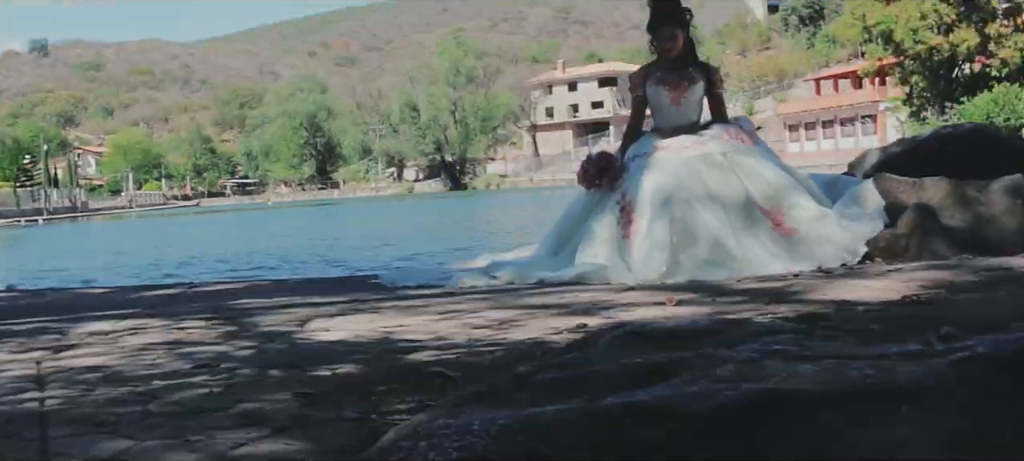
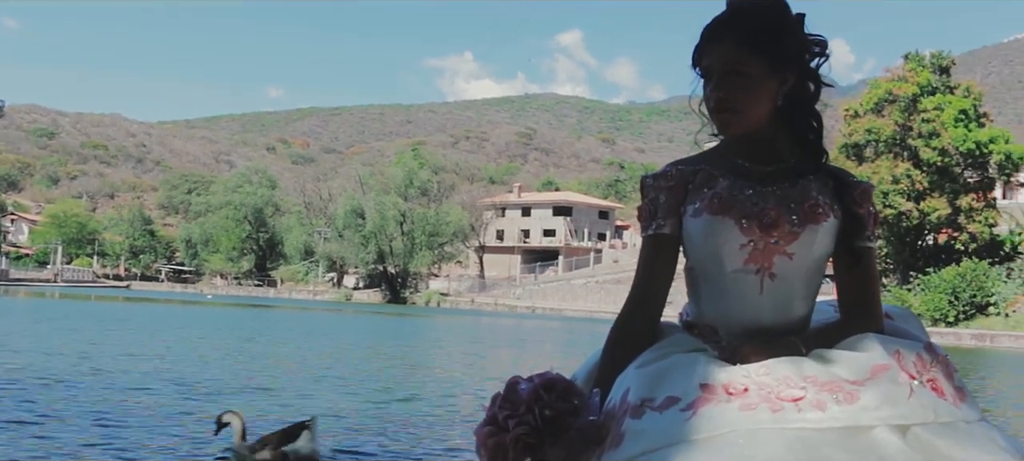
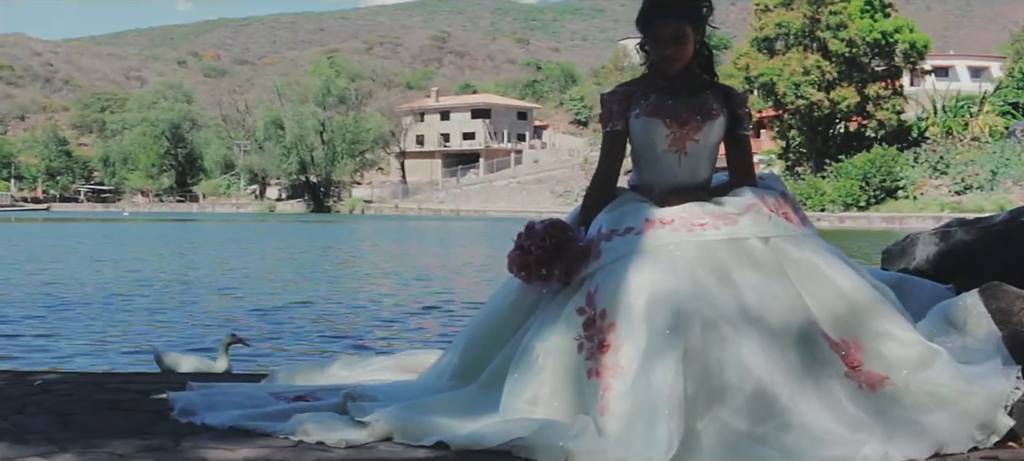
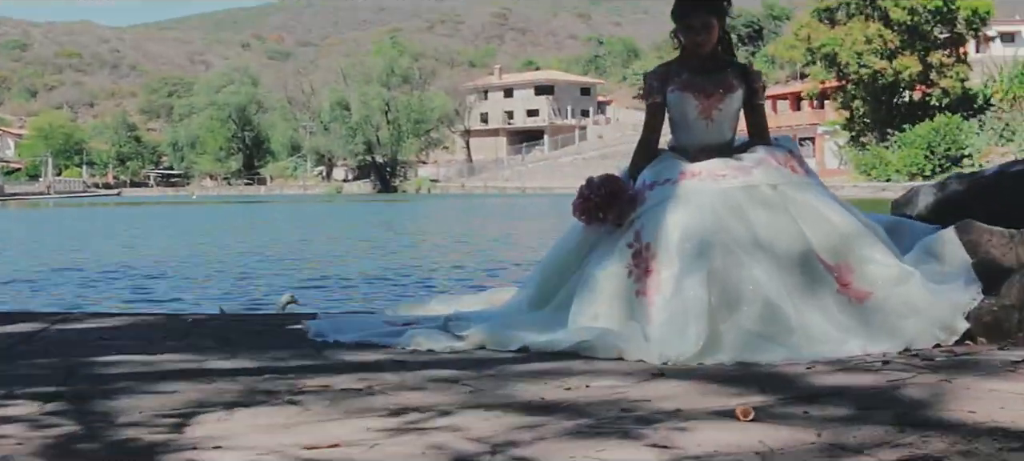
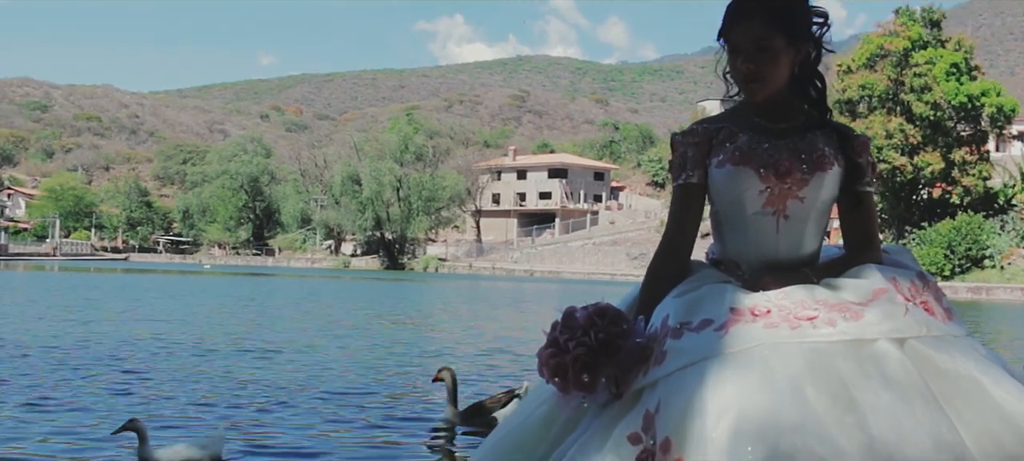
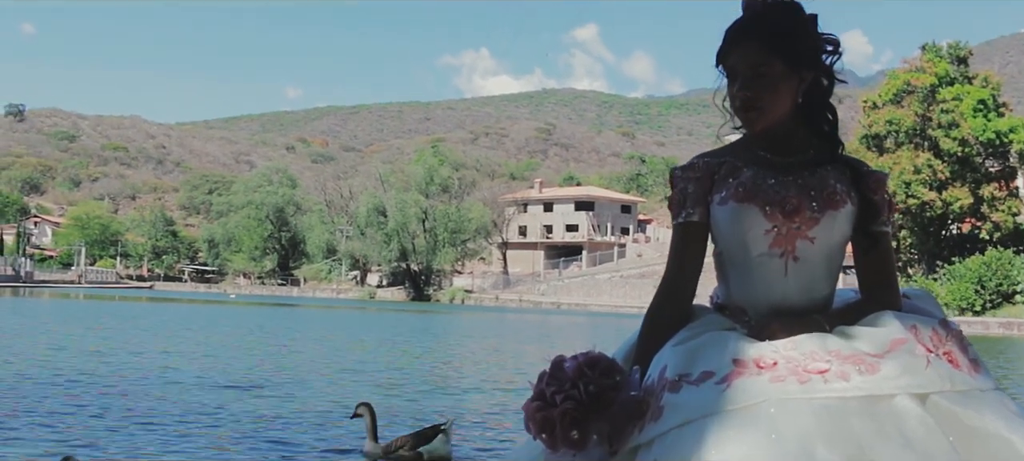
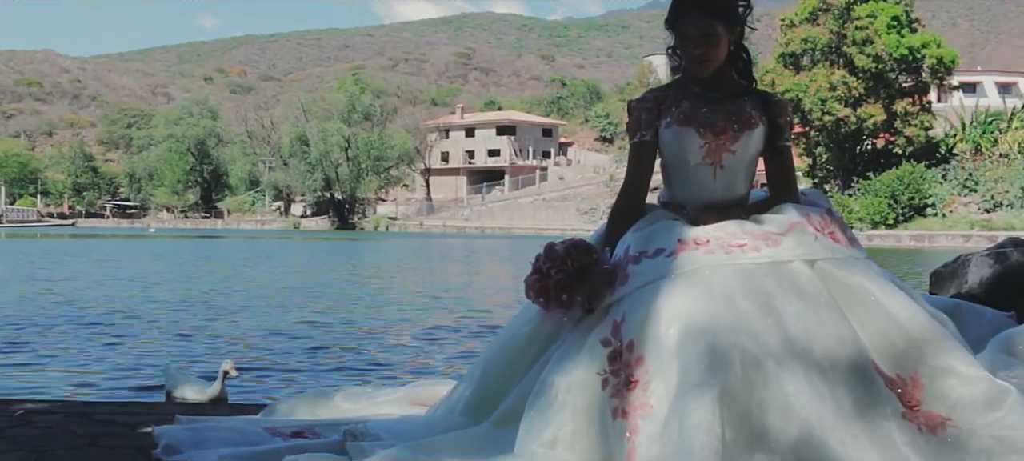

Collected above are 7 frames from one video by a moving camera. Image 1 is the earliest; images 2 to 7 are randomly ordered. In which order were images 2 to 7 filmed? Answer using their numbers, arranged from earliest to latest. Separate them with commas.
4, 3, 7, 5, 6, 2
